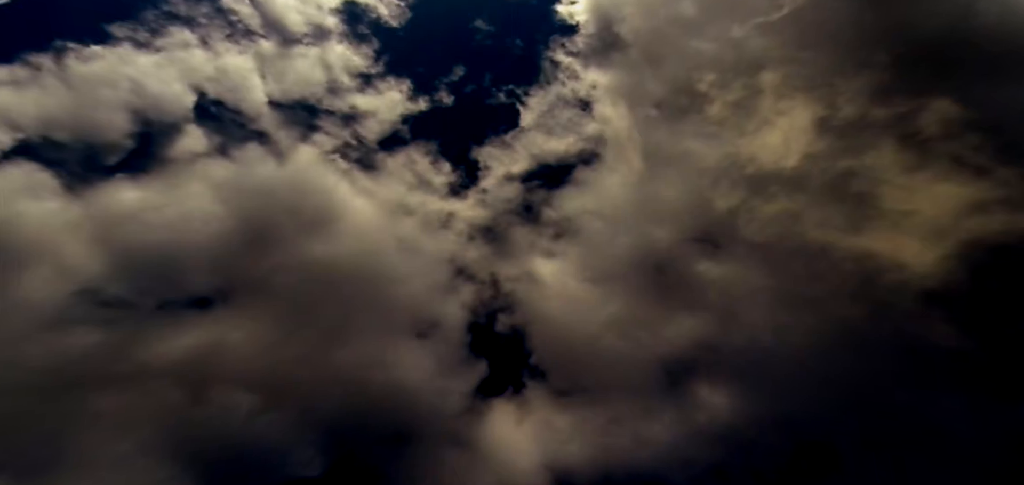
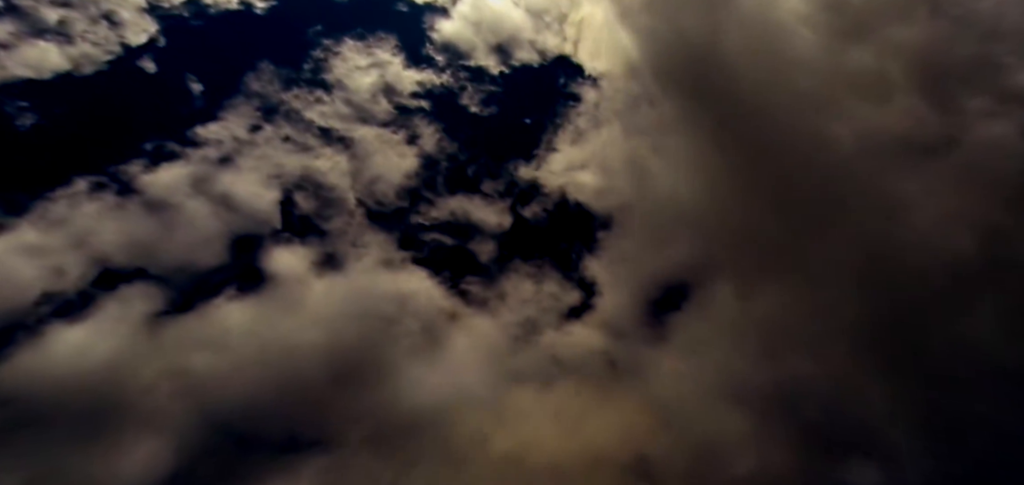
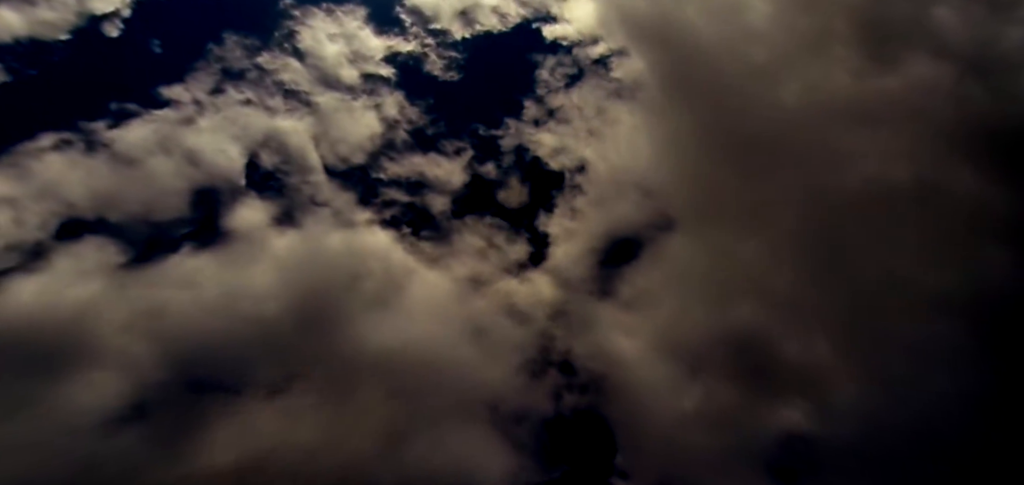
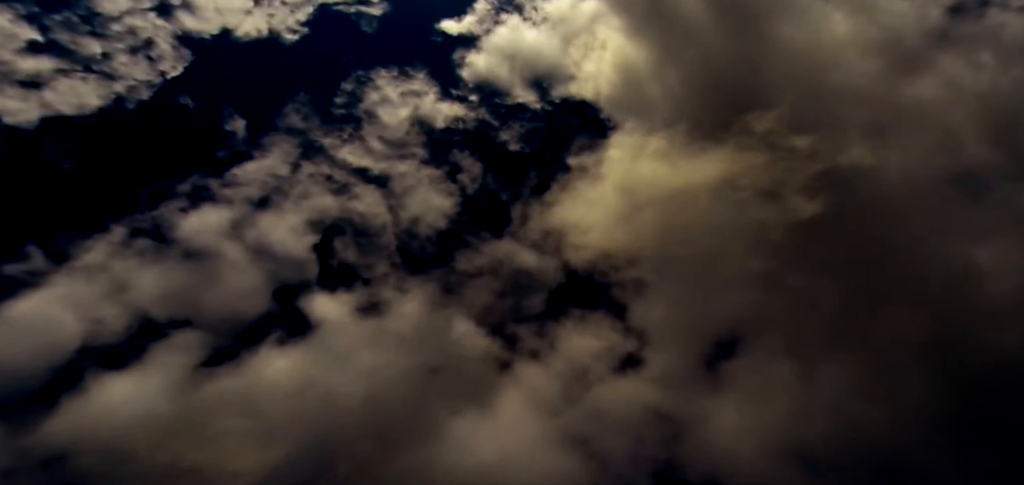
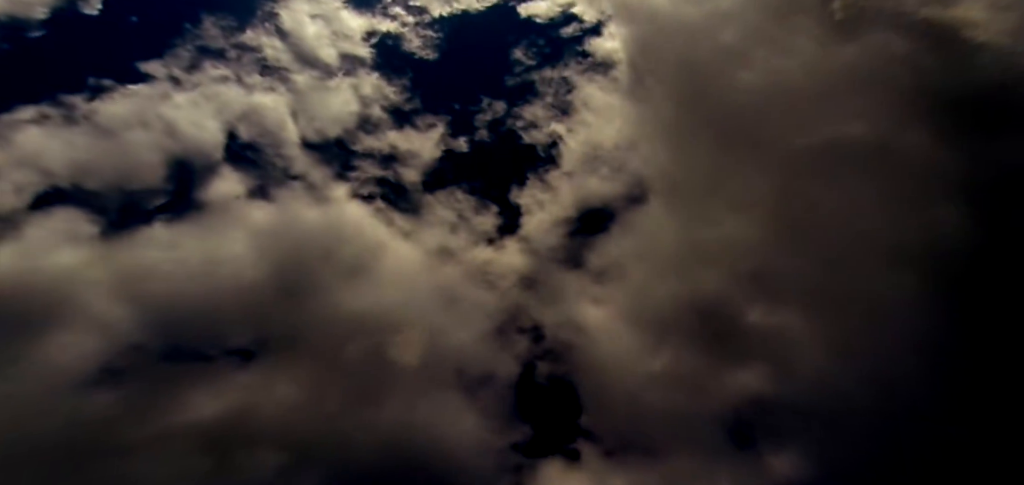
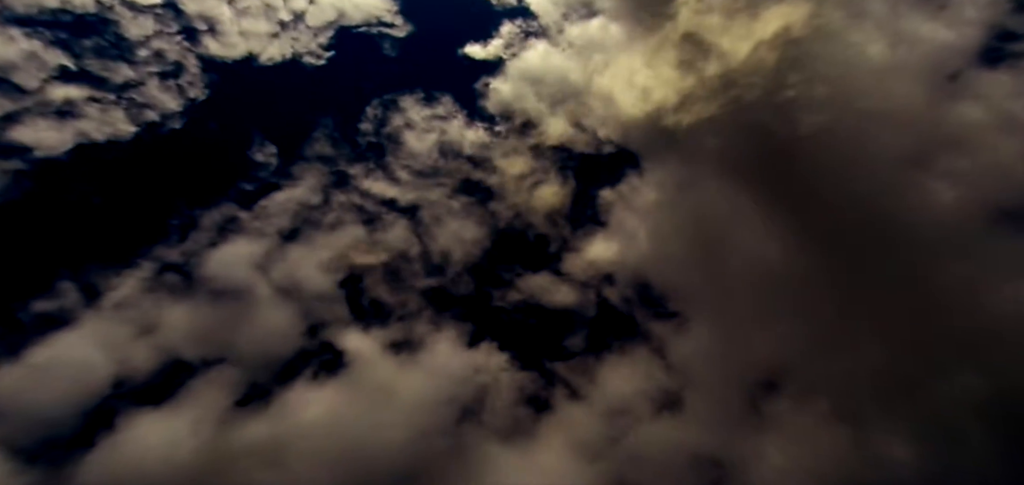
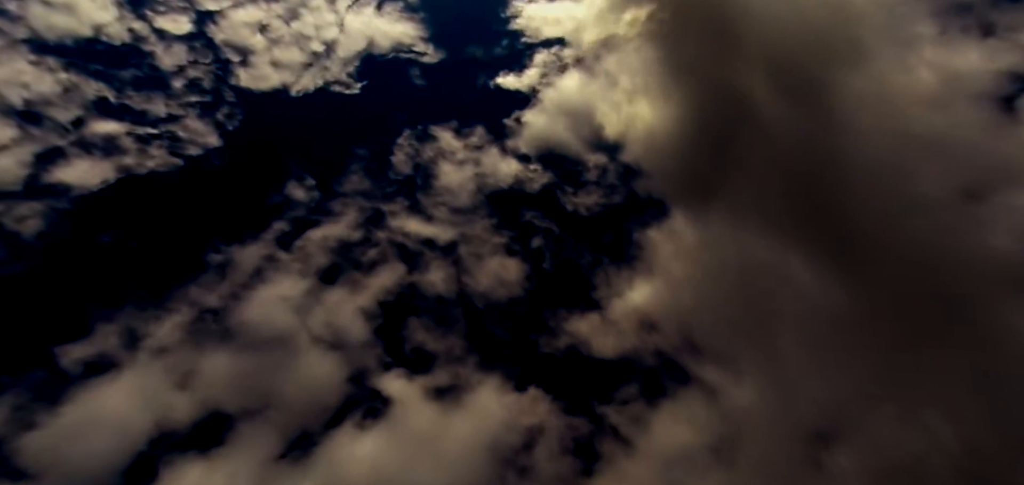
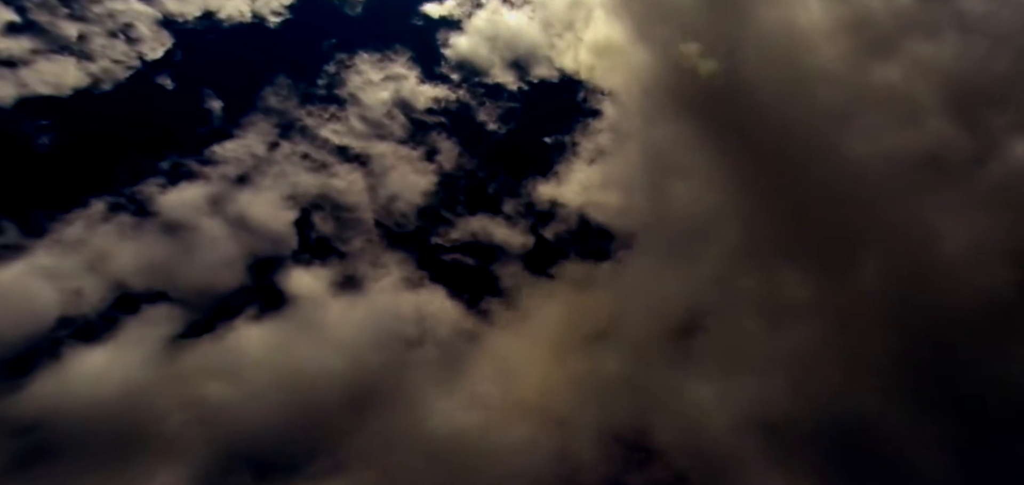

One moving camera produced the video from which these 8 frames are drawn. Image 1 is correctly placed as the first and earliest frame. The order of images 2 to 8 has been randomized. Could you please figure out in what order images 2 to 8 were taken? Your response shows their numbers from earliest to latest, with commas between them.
5, 3, 2, 8, 4, 6, 7
